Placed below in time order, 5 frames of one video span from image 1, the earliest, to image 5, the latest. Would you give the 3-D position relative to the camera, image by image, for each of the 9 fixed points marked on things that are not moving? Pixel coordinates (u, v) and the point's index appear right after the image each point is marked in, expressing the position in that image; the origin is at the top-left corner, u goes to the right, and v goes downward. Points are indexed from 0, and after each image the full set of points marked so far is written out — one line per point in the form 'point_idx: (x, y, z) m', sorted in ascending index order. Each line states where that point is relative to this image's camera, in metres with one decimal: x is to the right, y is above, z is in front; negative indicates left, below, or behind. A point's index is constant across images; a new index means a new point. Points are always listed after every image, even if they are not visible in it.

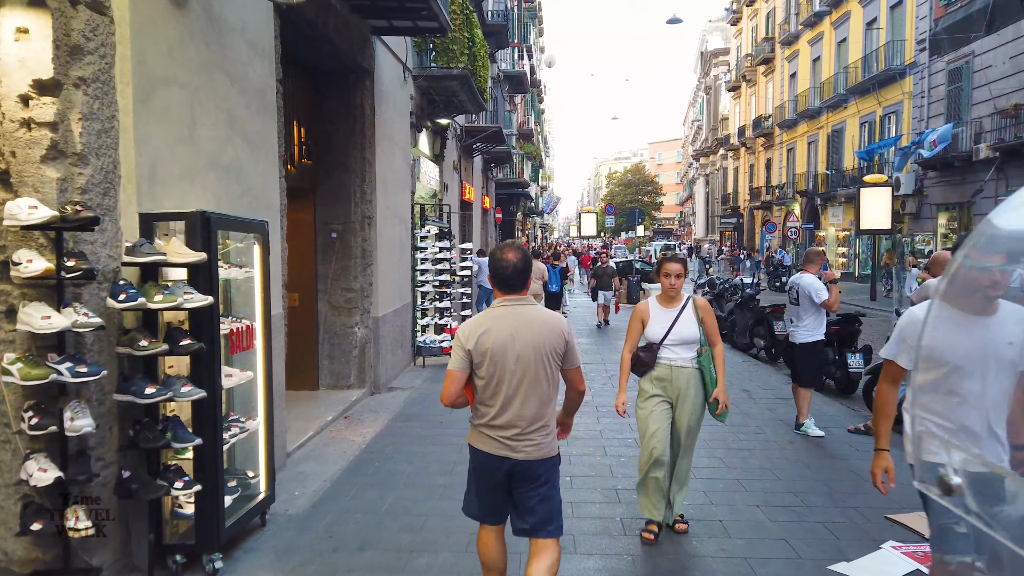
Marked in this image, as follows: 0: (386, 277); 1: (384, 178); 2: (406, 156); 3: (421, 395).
0: (-1.5, +0.1, +8.9) m
1: (-1.5, +1.3, +8.9) m
2: (-1.4, +1.8, +10.2) m
3: (-1.1, -1.2, +8.6) m
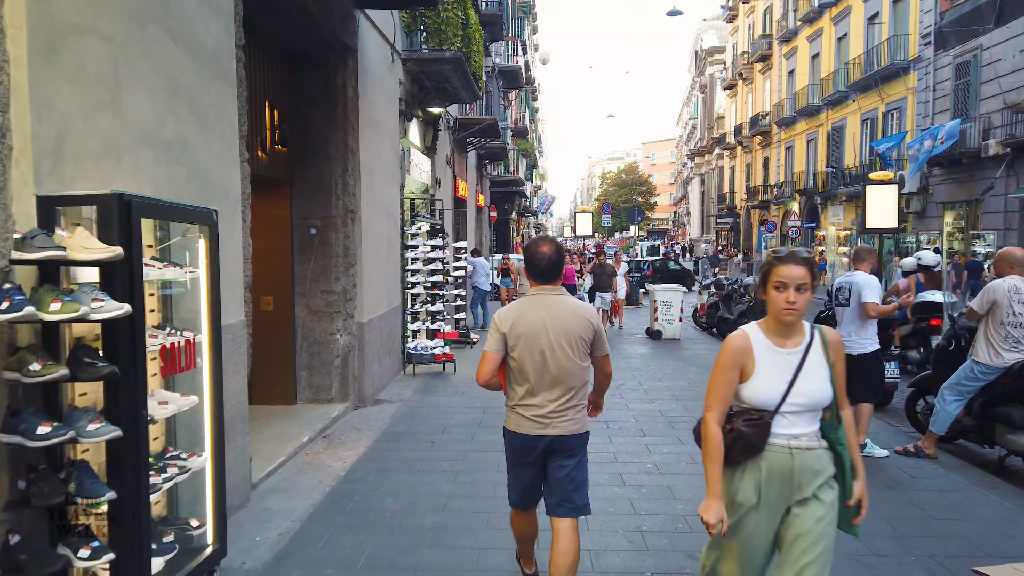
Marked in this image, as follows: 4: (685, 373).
0: (-1.5, +0.1, +8.0) m
1: (-1.5, +1.3, +8.0) m
2: (-1.5, +1.8, +9.4) m
3: (-1.1, -1.3, +7.7) m
4: (+2.3, -1.1, +10.0) m
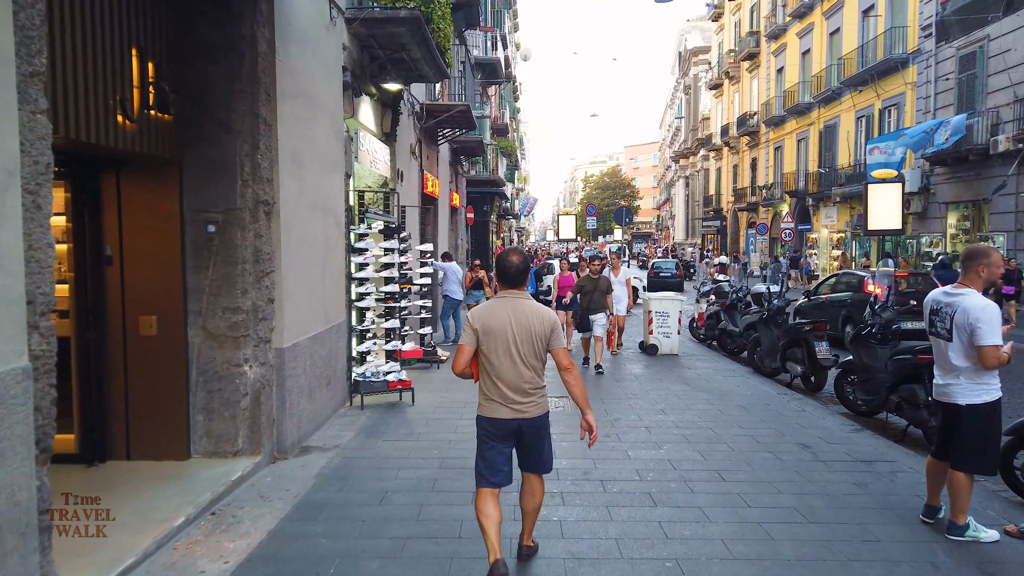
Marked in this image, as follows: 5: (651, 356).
0: (-1.8, 0.0, +6.2) m
1: (-1.8, +1.1, +6.2) m
2: (-1.8, +1.6, +7.6) m
3: (-1.3, -1.4, +5.9) m
4: (+2.0, -1.3, +8.2) m
5: (+2.2, -1.1, +12.1) m
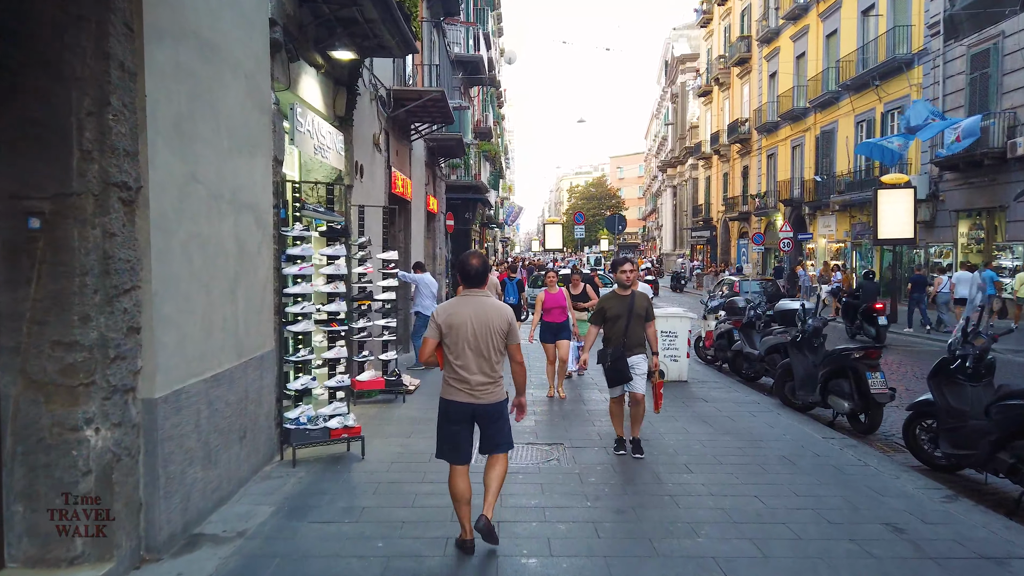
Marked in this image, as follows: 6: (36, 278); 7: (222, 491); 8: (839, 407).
0: (-1.9, -0.1, +4.4) m
1: (-2.0, +1.0, +4.4) m
2: (-1.9, +1.5, +5.8) m
3: (-1.5, -1.5, +4.1) m
4: (+1.8, -1.4, +6.5) m
5: (+2.0, -1.3, +10.3) m
6: (-2.3, 0.0, +3.7) m
7: (-1.9, -1.3, +4.9) m
8: (+3.3, -1.2, +7.5) m
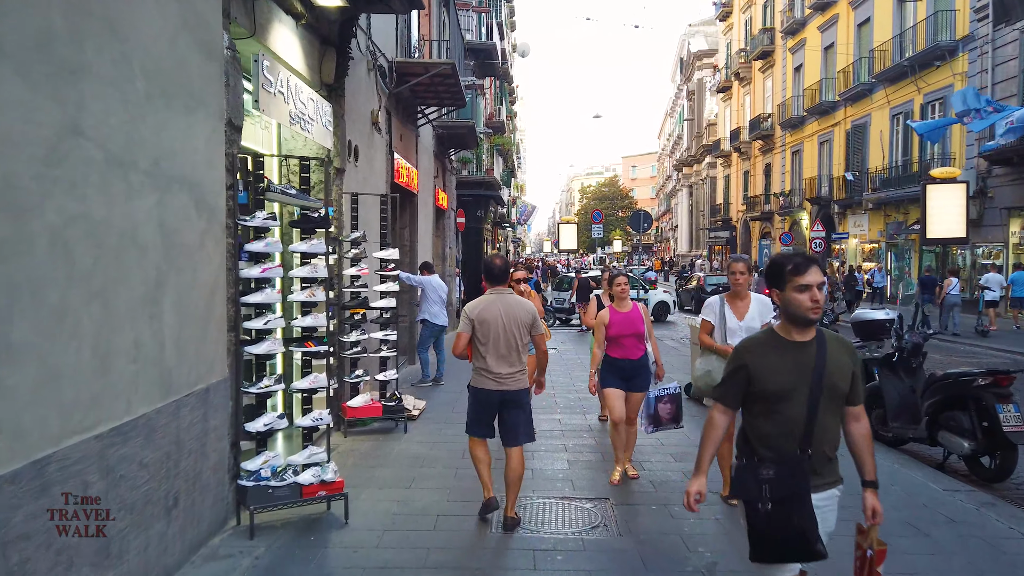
0: (-1.8, -0.2, +2.9) m
1: (-1.8, +1.0, +2.9) m
2: (-1.7, +1.4, +4.2) m
3: (-1.3, -1.6, +2.6) m
4: (+2.0, -1.5, +4.9) m
5: (+2.2, -1.4, +8.7) m
6: (-2.2, 0.0, +2.1) m
7: (-1.7, -1.4, +3.4) m
8: (+3.5, -1.3, +5.9) m
